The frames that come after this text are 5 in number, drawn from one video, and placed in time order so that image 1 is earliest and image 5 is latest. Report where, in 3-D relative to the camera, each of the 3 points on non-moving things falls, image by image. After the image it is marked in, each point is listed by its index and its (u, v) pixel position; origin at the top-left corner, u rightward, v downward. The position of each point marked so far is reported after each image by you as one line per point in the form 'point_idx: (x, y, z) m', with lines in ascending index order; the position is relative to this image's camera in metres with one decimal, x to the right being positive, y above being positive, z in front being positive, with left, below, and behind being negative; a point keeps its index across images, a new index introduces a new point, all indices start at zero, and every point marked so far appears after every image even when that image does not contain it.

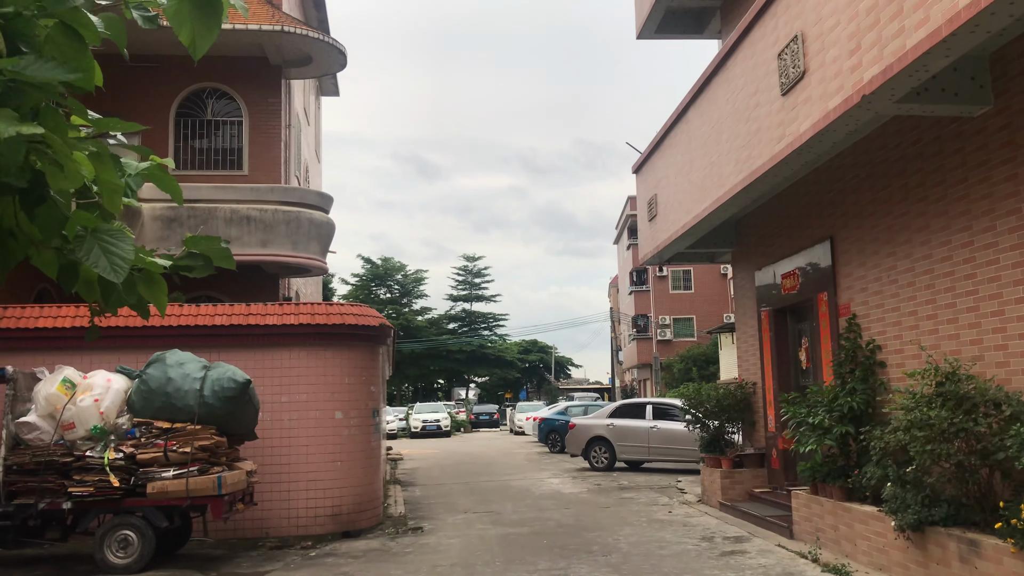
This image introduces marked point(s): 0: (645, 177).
0: (+1.9, +1.6, +12.6) m
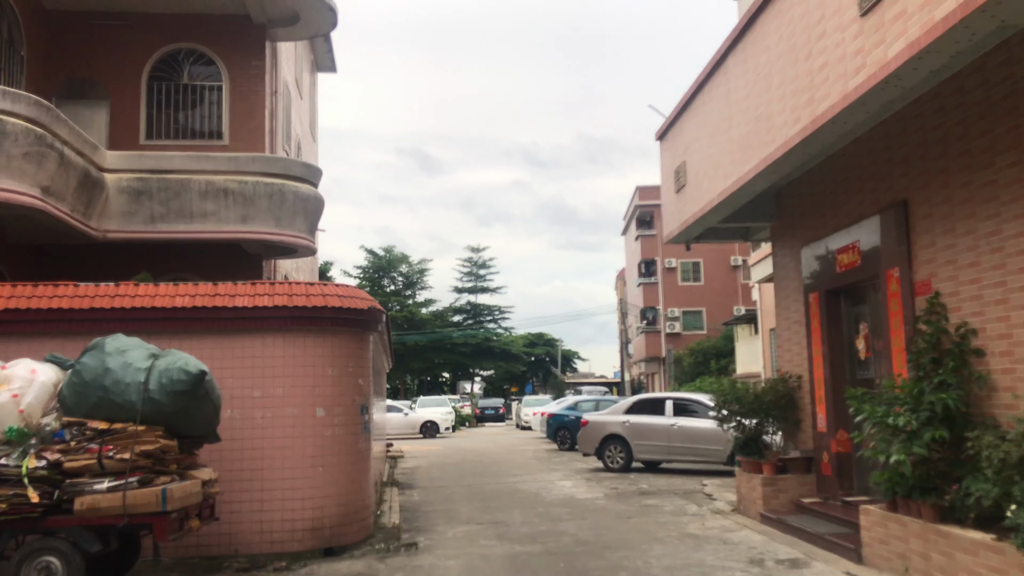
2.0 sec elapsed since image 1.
0: (+2.0, +1.8, +11.2) m
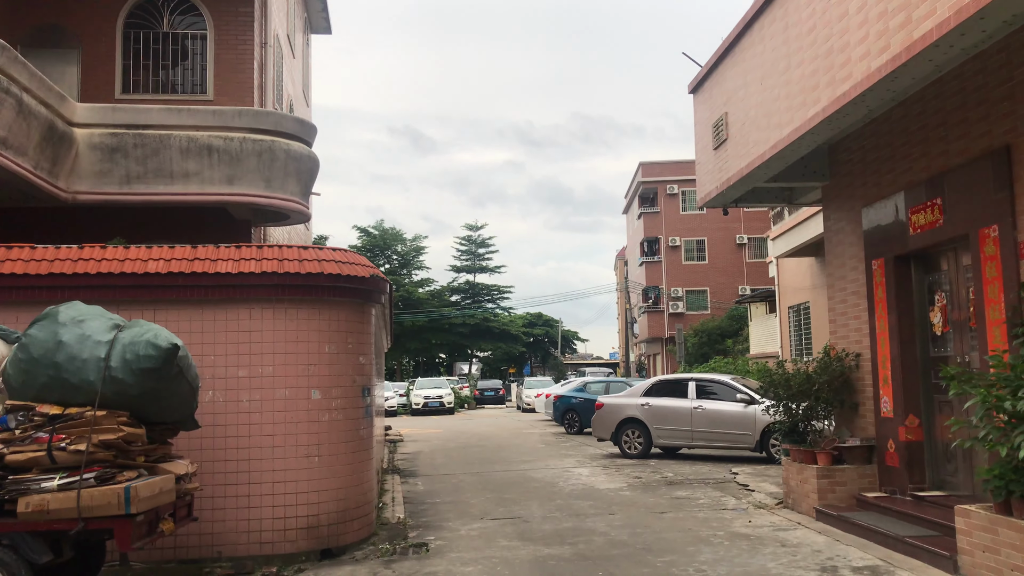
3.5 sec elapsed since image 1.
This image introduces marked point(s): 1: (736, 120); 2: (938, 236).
0: (+2.2, +2.1, +10.0) m
1: (+2.3, +1.7, +9.1) m
2: (+3.4, +0.4, +7.1) m
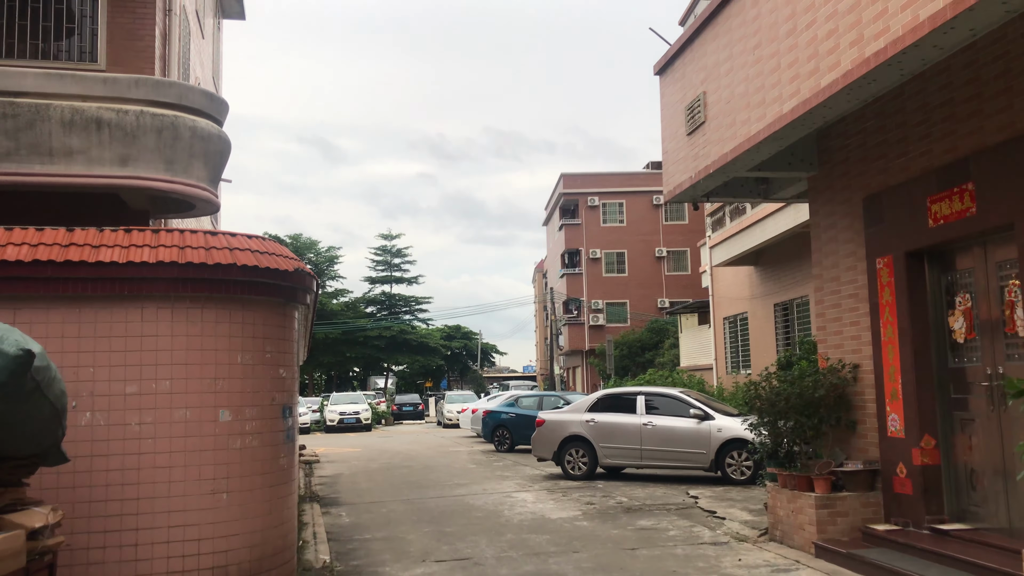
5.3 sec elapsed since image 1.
0: (+1.6, +2.1, +8.9) m
1: (+1.8, +1.7, +8.0) m
2: (+3.1, +0.4, +6.1) m
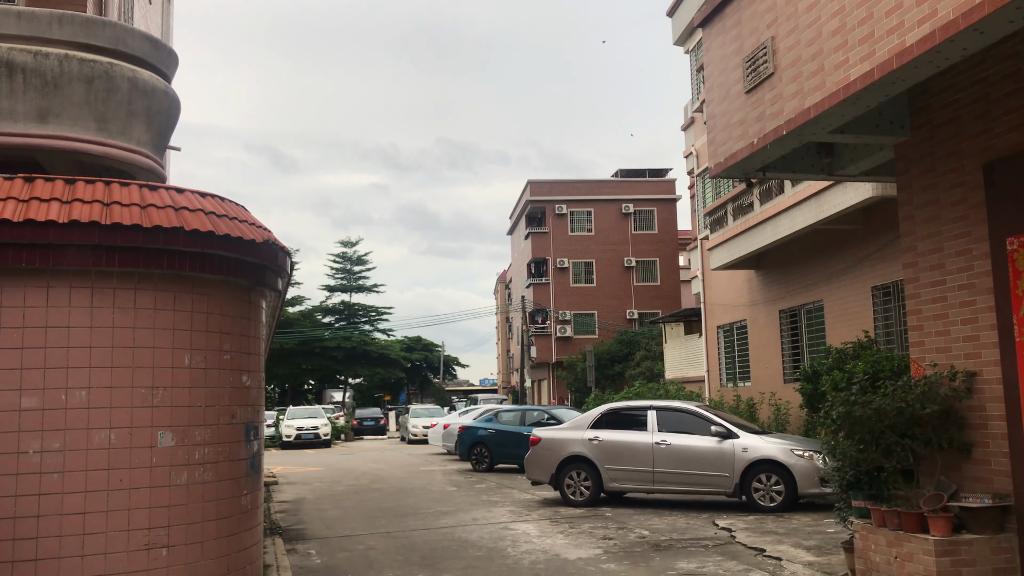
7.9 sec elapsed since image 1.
0: (+1.8, +2.2, +7.4) m
1: (+2.0, +1.8, +6.5) m
2: (+3.4, +0.5, +4.7) m
